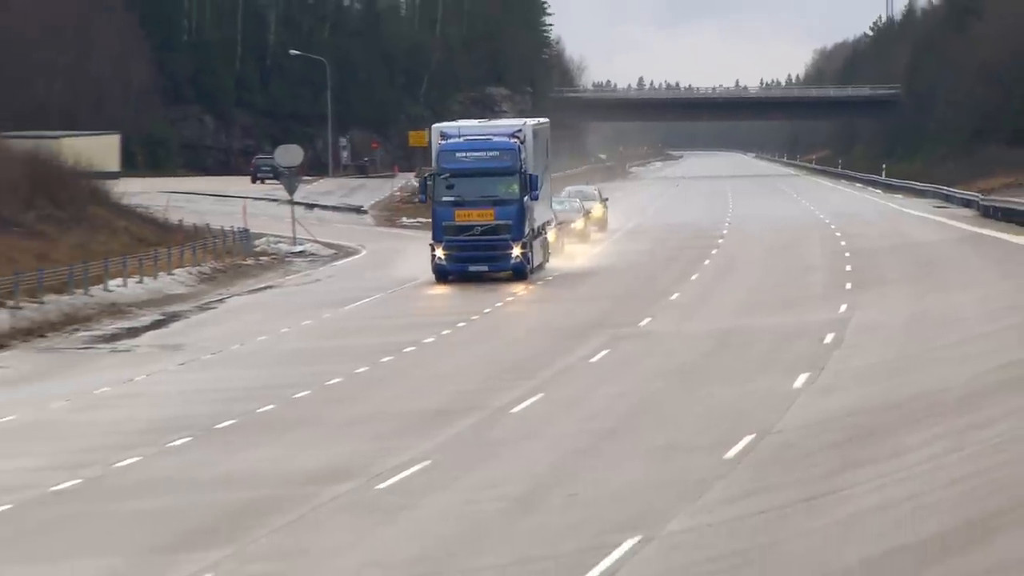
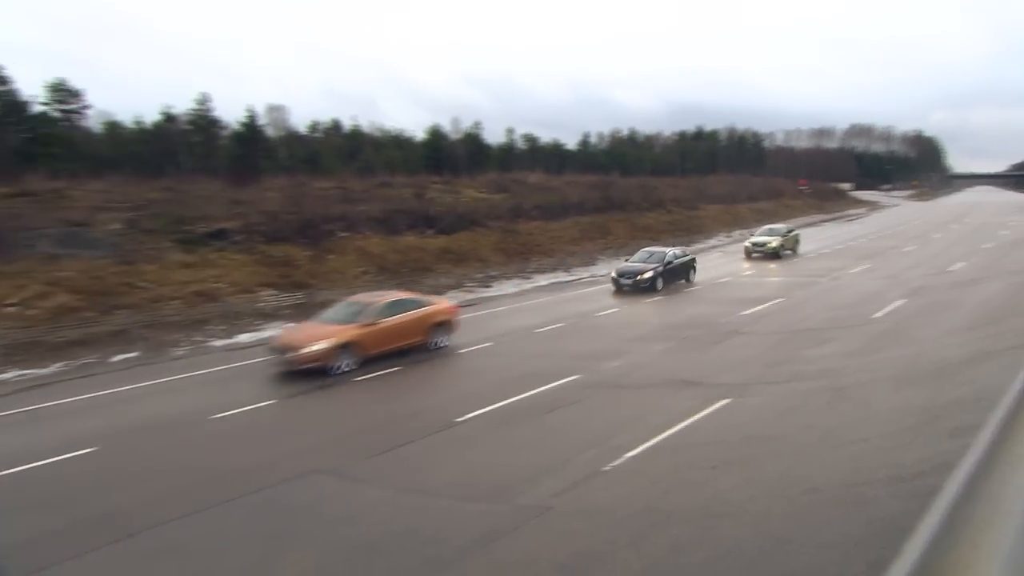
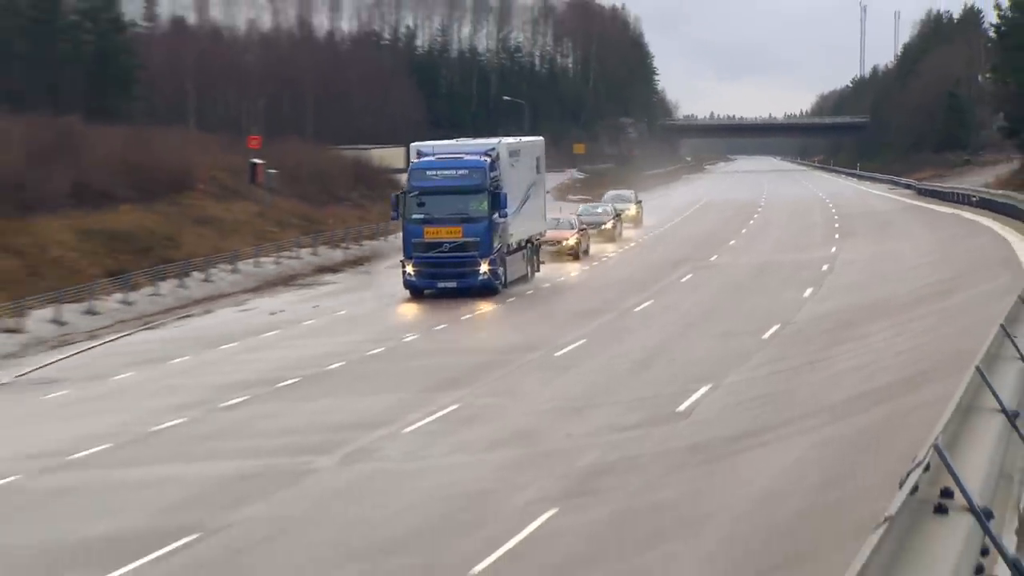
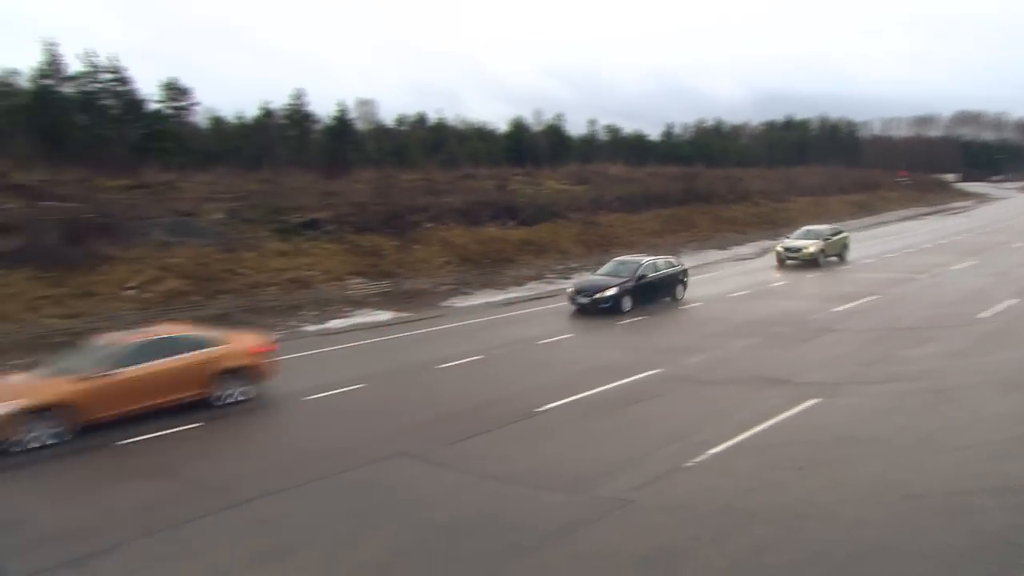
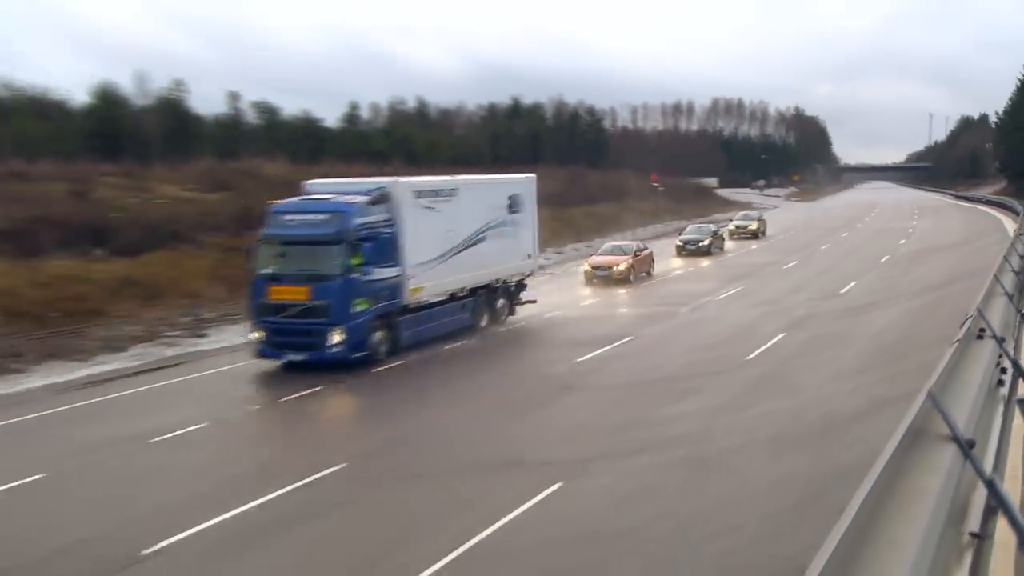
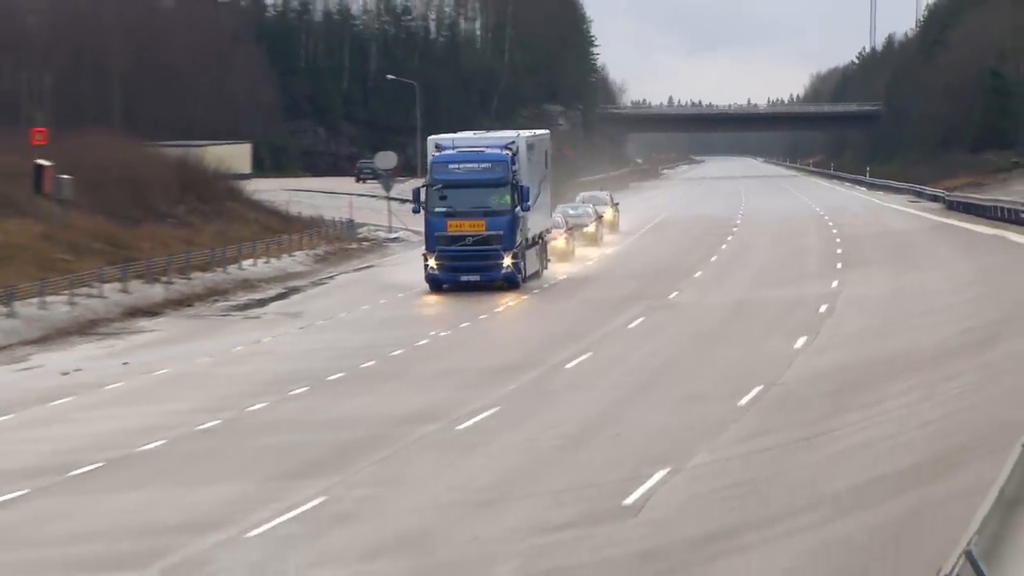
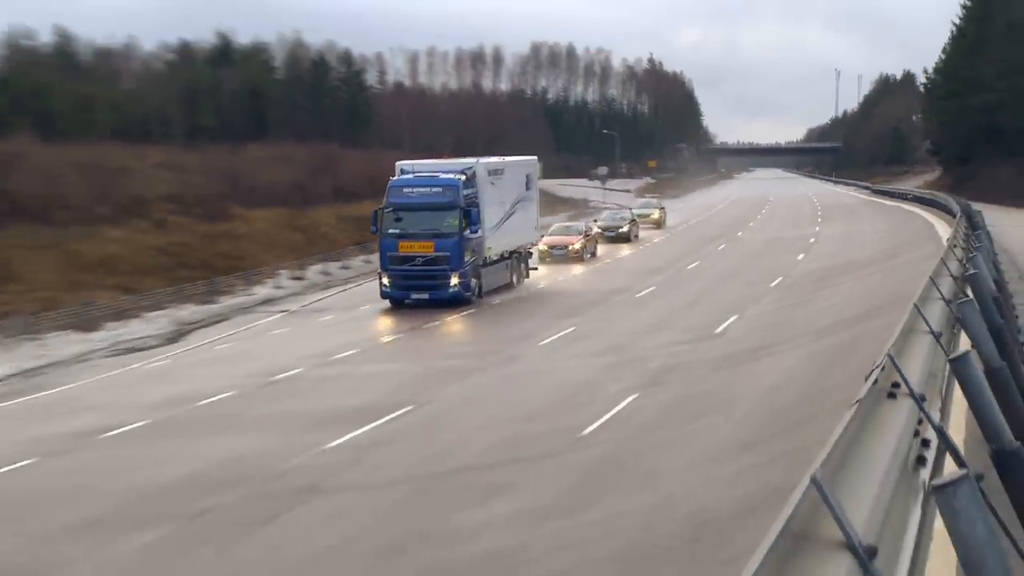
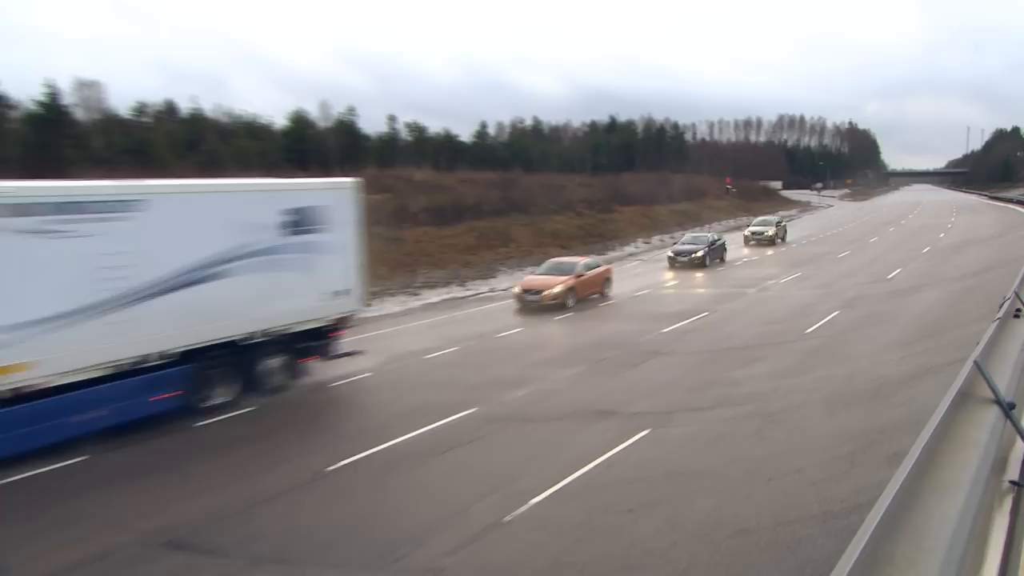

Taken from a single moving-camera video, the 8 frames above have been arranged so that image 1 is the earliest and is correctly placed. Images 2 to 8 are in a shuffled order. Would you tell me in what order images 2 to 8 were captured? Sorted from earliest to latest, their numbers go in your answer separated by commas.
6, 3, 7, 5, 8, 2, 4
